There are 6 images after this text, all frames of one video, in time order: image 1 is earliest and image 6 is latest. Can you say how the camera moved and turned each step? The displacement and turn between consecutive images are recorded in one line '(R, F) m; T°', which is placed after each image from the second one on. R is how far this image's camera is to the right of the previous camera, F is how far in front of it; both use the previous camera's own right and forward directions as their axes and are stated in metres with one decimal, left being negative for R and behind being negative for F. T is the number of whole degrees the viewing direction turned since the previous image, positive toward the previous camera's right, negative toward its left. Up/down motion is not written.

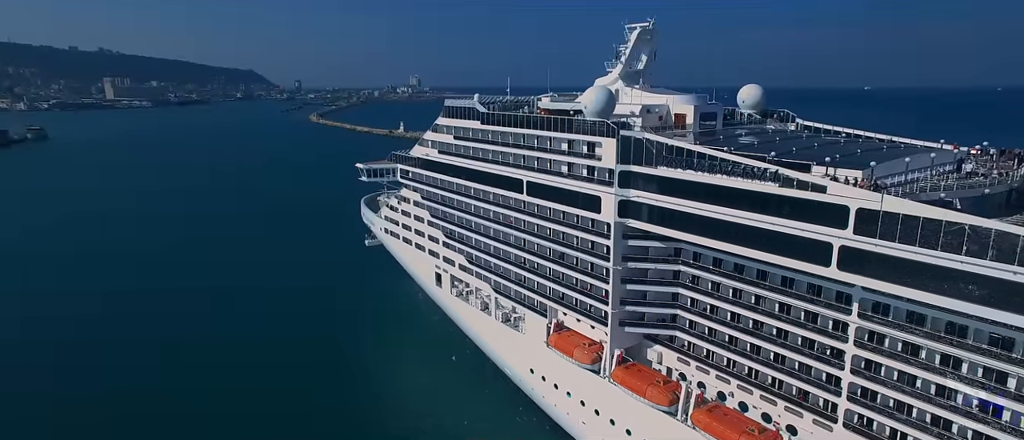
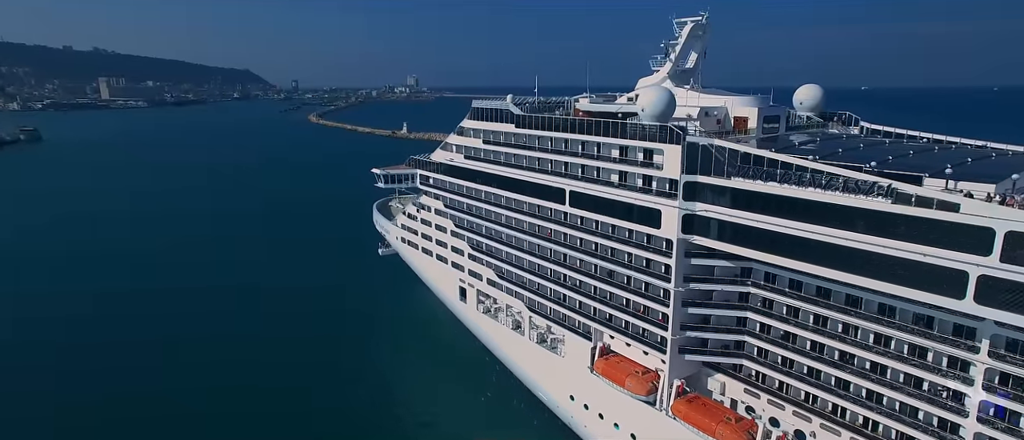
(-2.3, +2.8) m; 0°
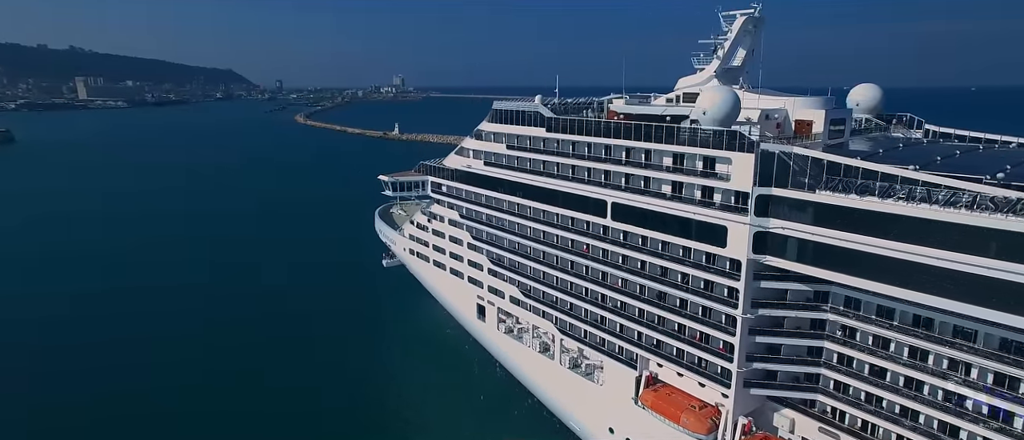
(-2.3, +3.0) m; +1°
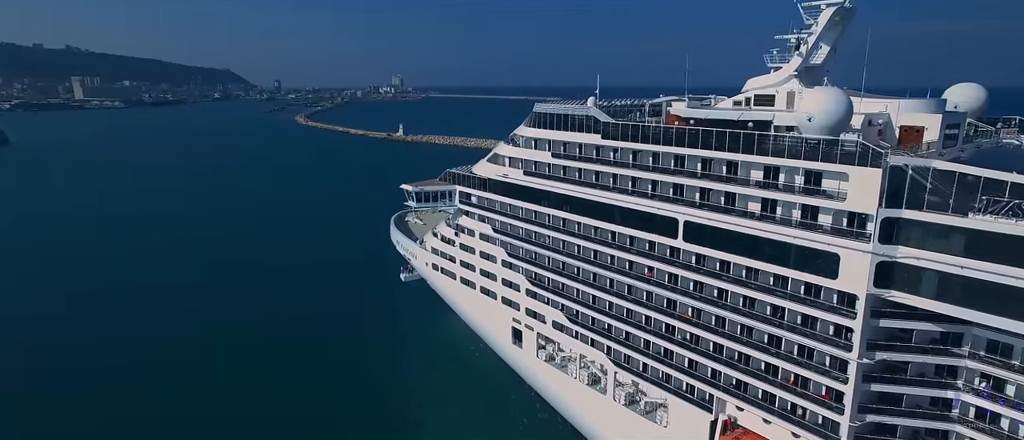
(-2.4, +3.3) m; 0°
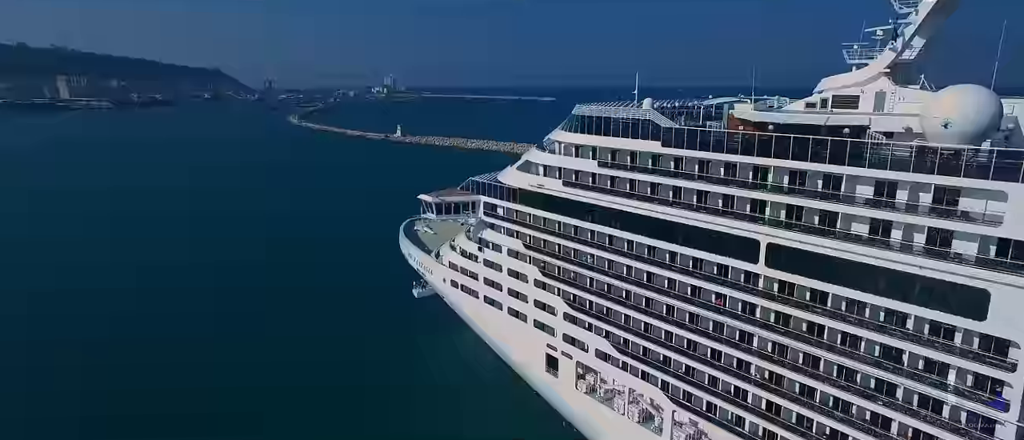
(-2.2, +3.3) m; +1°
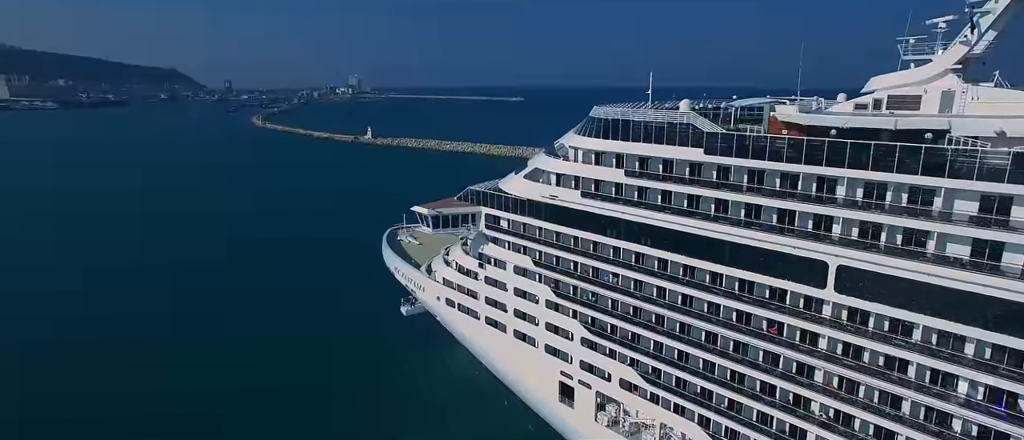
(-1.9, +3.2) m; +3°
